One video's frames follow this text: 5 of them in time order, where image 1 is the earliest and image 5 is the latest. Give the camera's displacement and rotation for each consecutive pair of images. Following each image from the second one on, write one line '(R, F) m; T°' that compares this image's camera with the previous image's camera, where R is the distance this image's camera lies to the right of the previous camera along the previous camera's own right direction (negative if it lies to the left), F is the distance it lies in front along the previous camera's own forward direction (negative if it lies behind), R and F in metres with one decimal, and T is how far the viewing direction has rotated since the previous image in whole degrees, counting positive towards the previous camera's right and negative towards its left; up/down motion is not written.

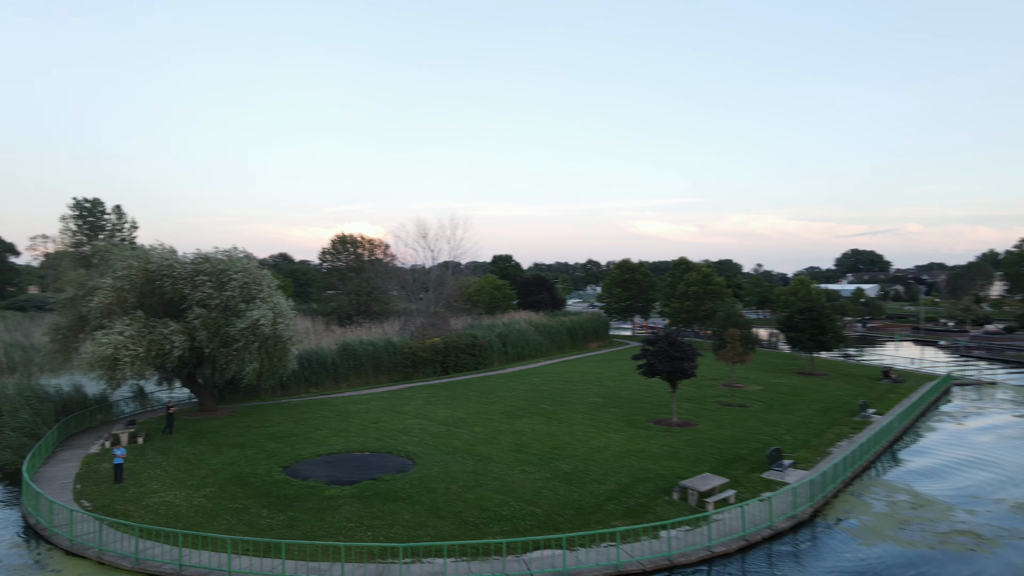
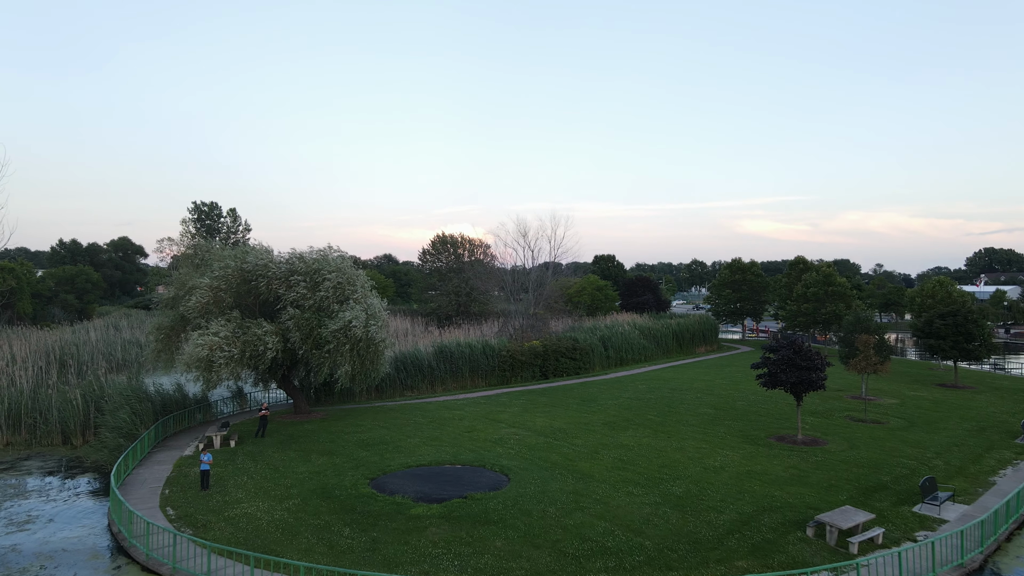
(-0.3, +1.7) m; -9°
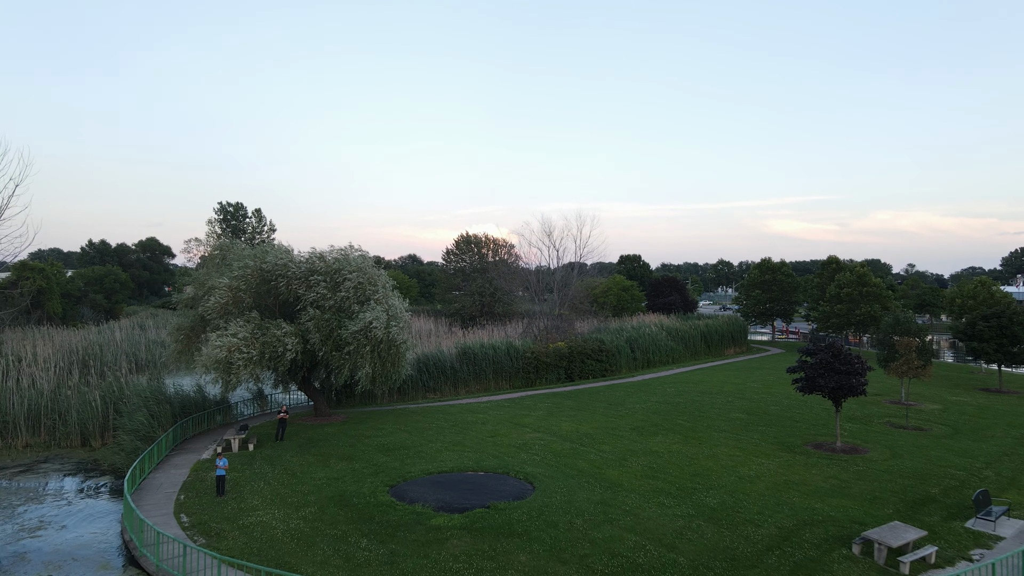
(-0.1, +0.6) m; -2°
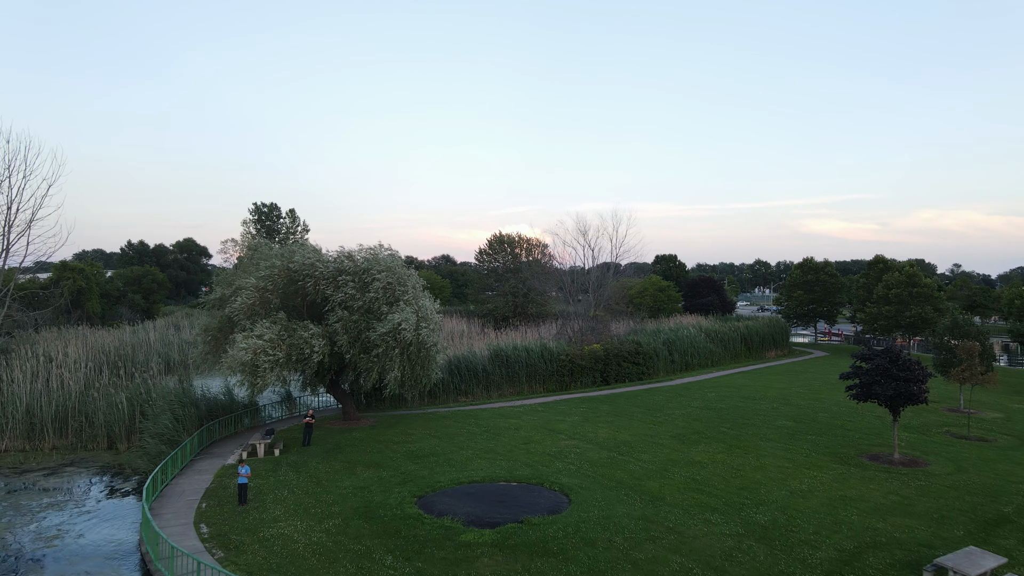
(-0.1, +0.8) m; -3°
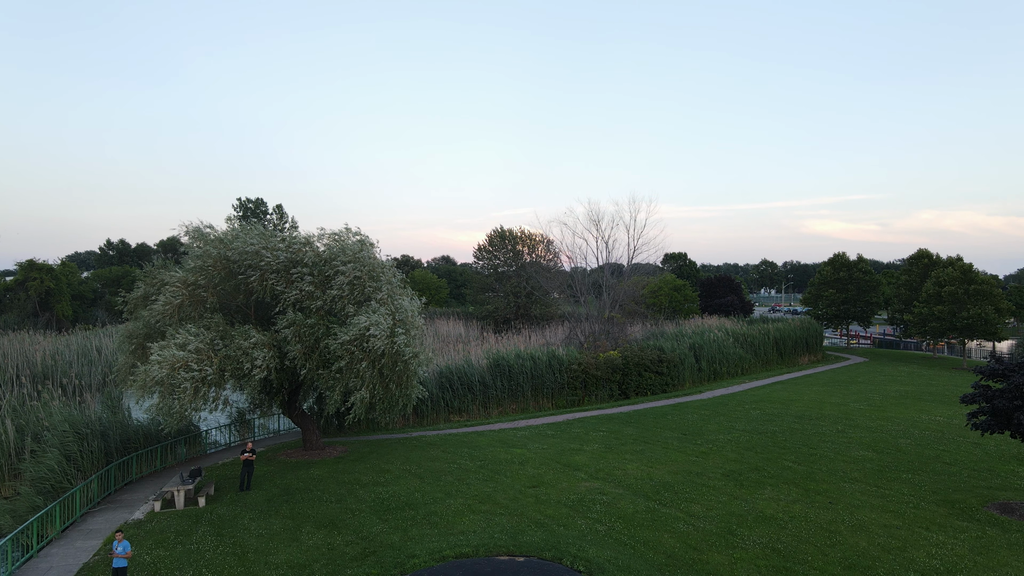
(0.0, +3.9) m; -1°
